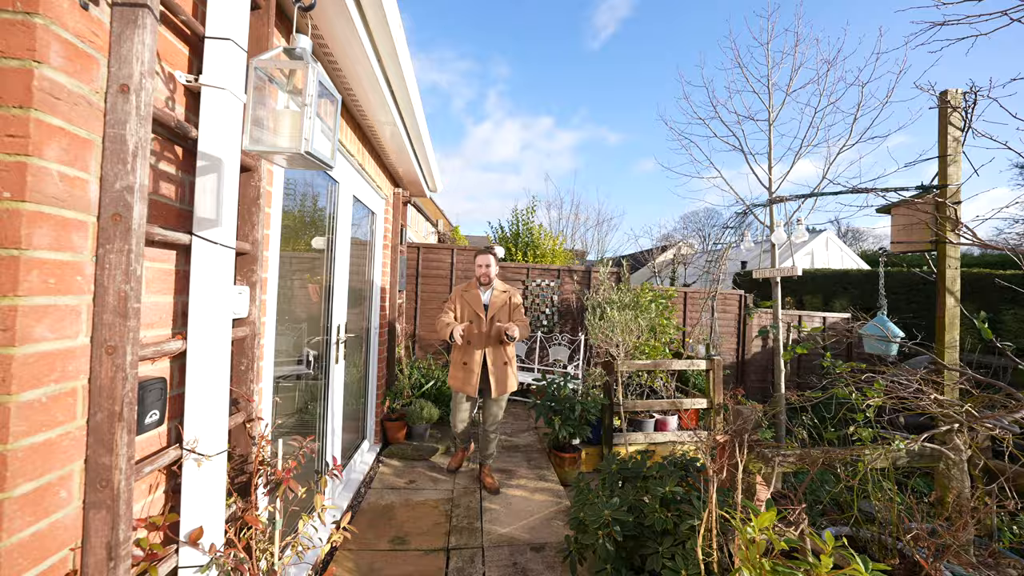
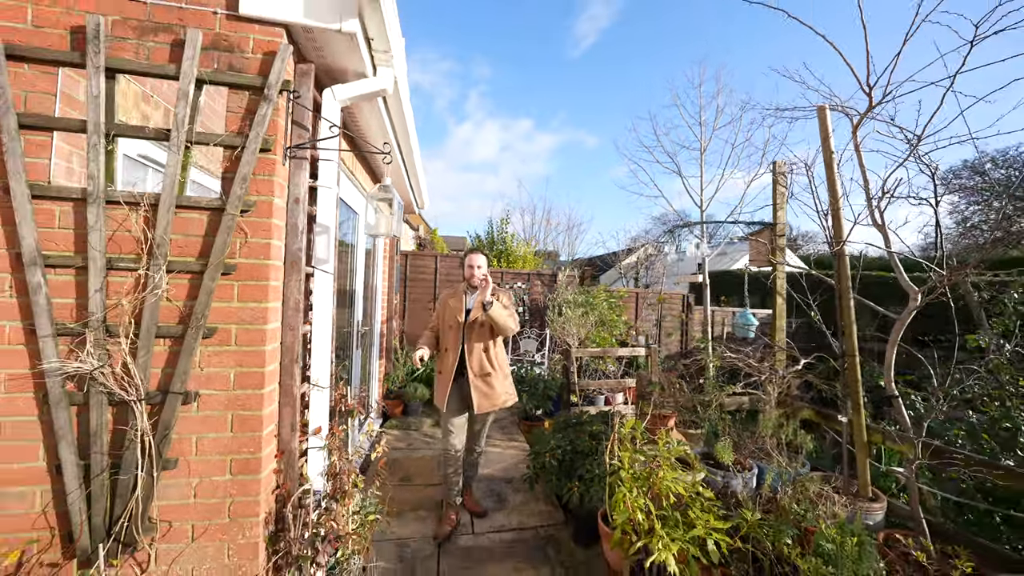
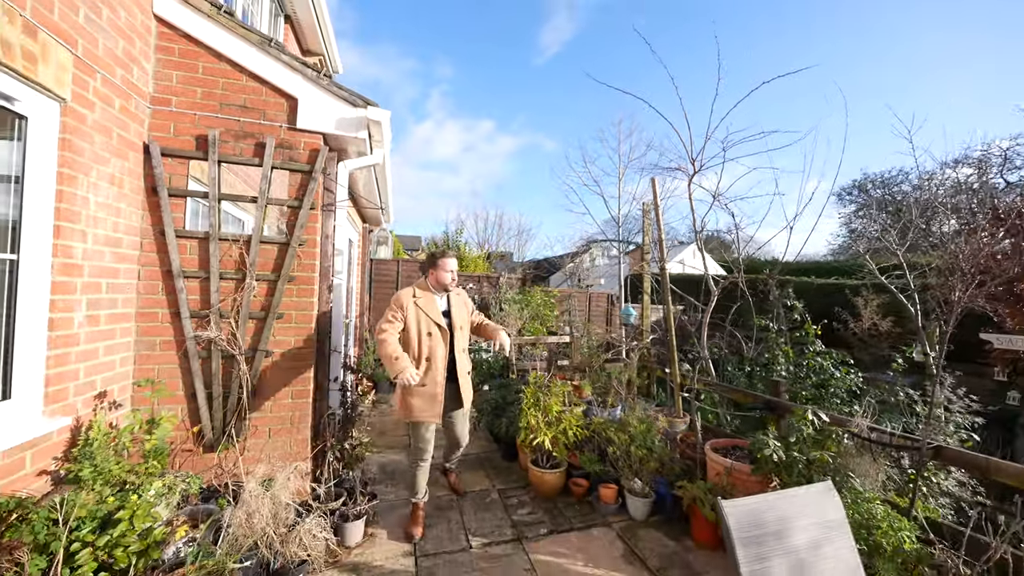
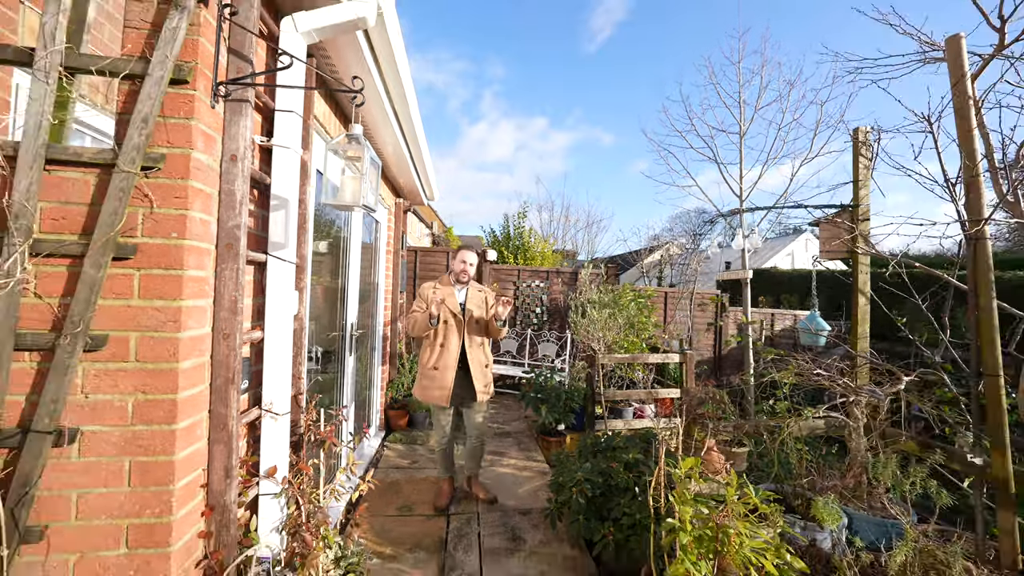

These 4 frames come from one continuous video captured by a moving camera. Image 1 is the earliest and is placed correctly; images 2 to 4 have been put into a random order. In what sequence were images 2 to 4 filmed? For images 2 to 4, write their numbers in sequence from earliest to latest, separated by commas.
4, 2, 3
